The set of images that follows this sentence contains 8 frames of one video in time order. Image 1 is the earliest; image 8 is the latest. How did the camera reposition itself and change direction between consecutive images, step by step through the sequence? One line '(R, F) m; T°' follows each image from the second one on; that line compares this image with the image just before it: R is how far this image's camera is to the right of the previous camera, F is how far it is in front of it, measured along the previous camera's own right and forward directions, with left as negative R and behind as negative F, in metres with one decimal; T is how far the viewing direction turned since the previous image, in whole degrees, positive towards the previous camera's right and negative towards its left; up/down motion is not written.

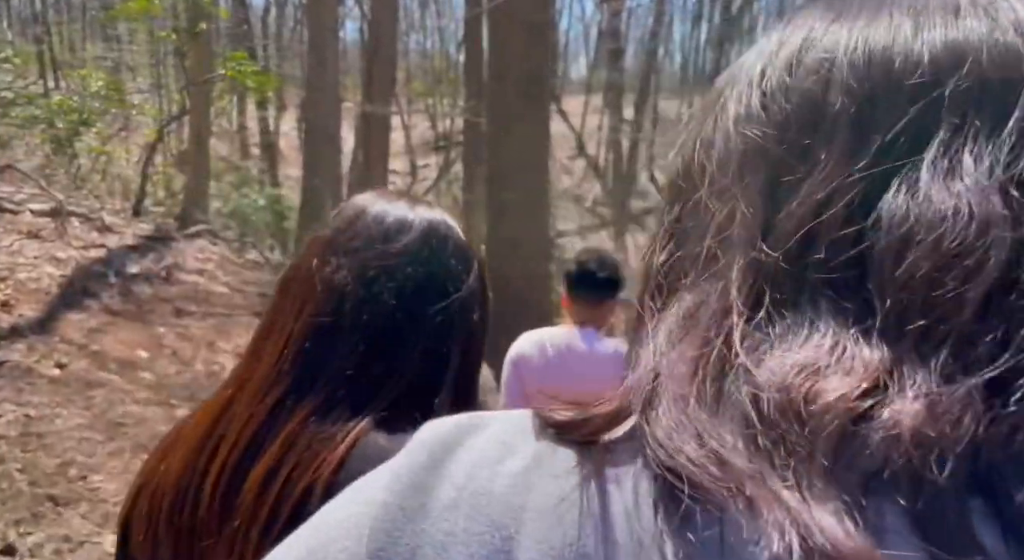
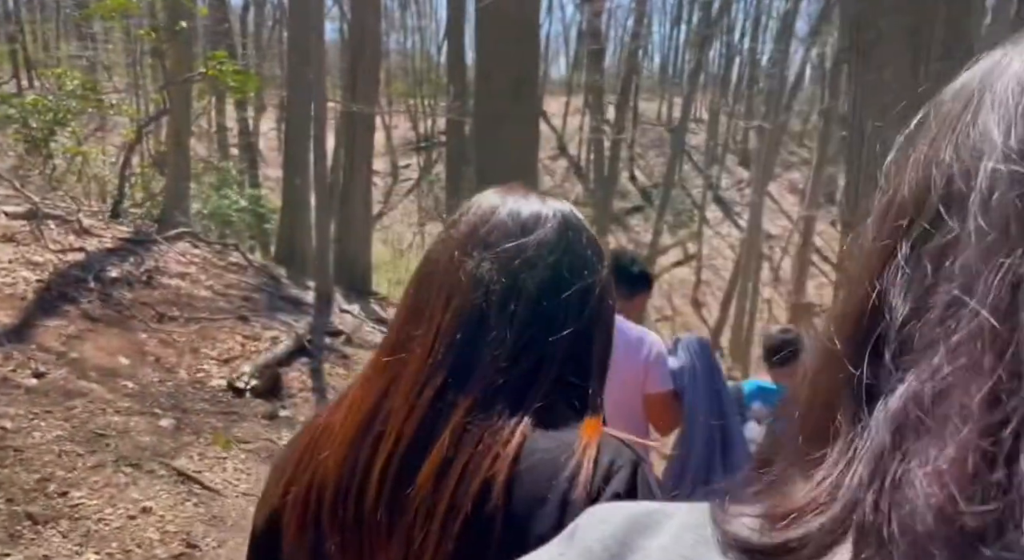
(-0.1, +0.2) m; +1°
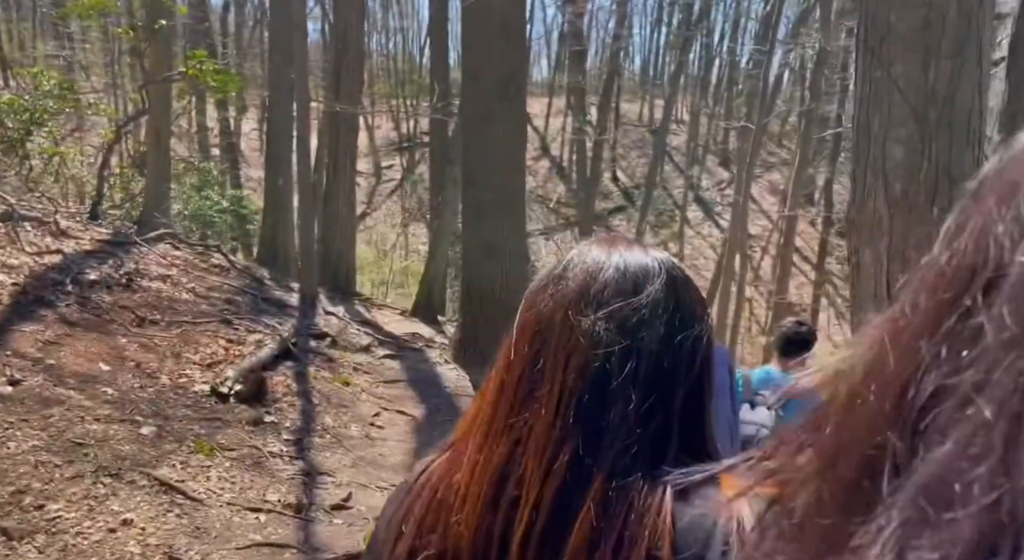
(-0.1, +0.1) m; +1°
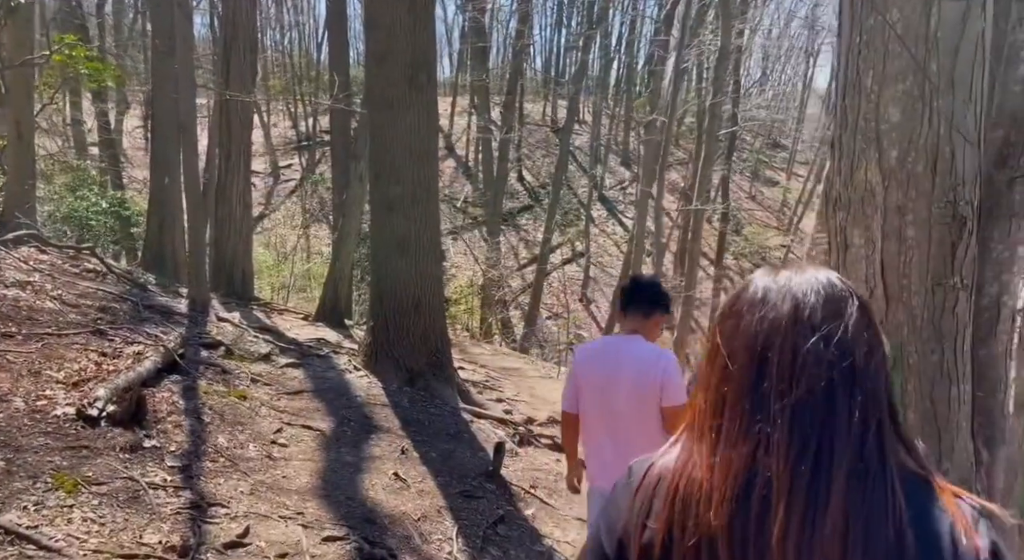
(-0.1, +0.7) m; +6°
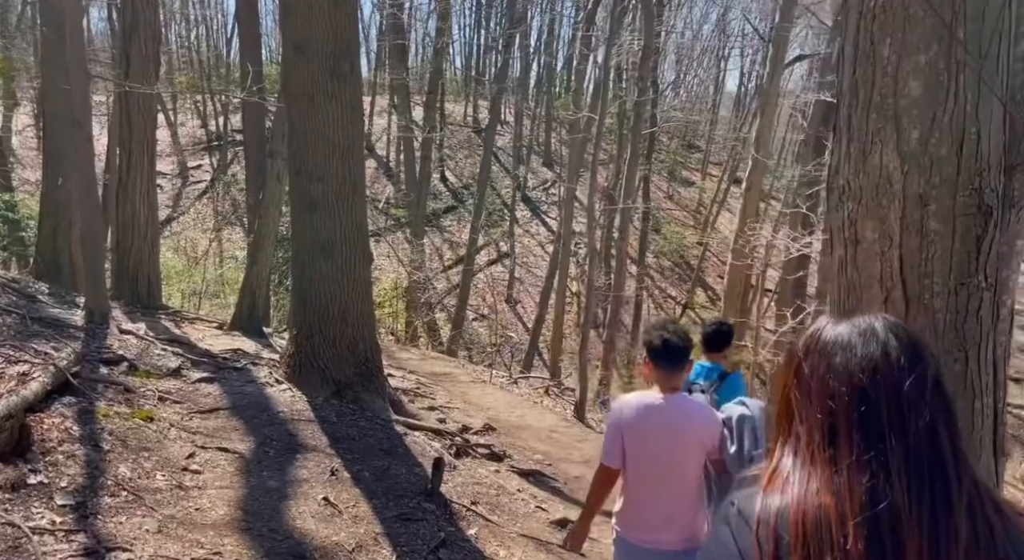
(-0.1, +0.6) m; +5°
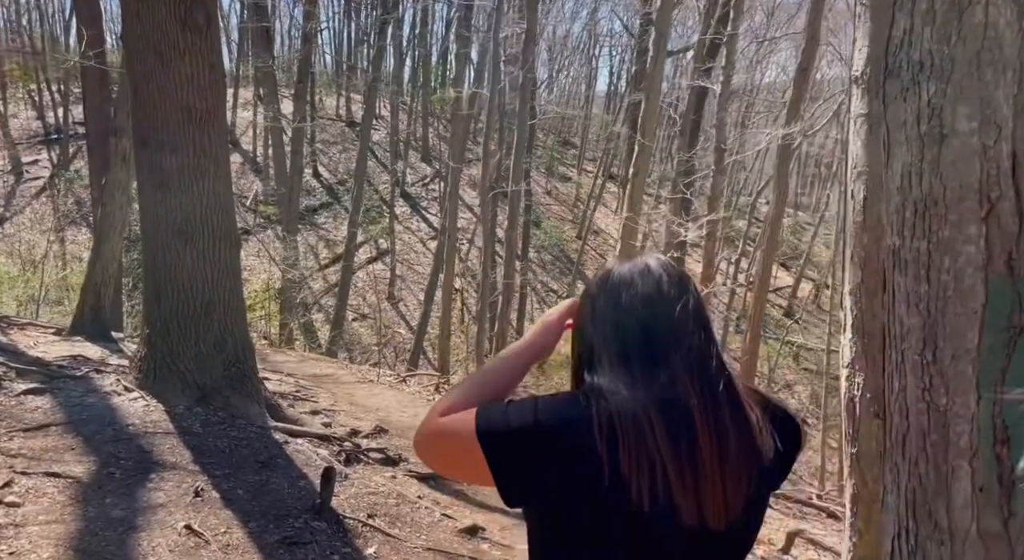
(-0.1, +1.0) m; +7°
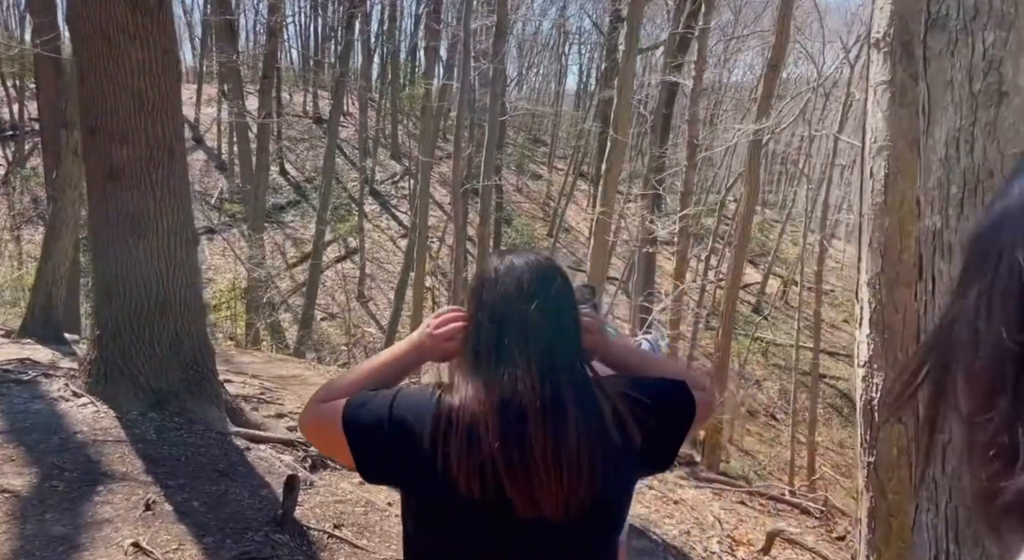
(0.0, +0.3) m; +2°
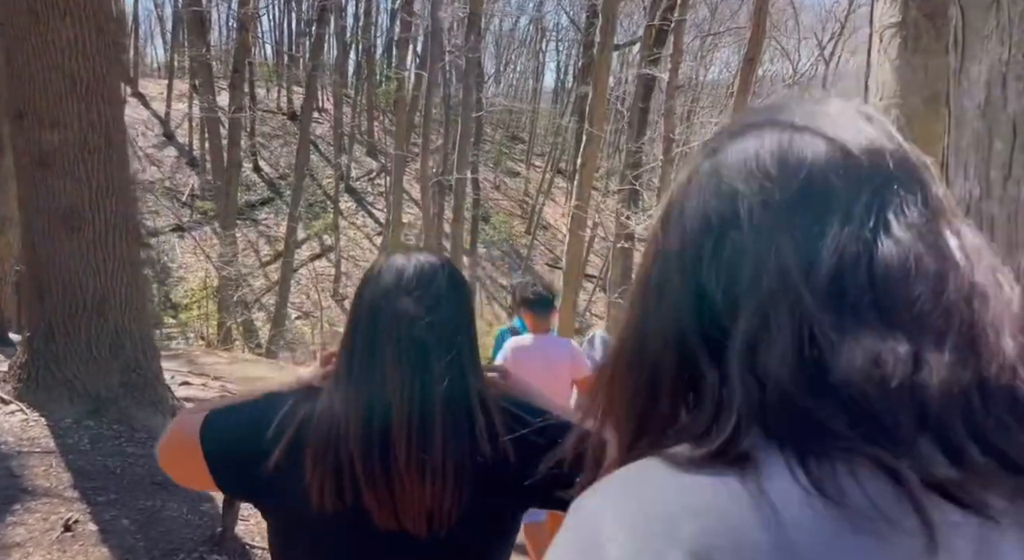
(+0.1, +0.4) m; +1°
